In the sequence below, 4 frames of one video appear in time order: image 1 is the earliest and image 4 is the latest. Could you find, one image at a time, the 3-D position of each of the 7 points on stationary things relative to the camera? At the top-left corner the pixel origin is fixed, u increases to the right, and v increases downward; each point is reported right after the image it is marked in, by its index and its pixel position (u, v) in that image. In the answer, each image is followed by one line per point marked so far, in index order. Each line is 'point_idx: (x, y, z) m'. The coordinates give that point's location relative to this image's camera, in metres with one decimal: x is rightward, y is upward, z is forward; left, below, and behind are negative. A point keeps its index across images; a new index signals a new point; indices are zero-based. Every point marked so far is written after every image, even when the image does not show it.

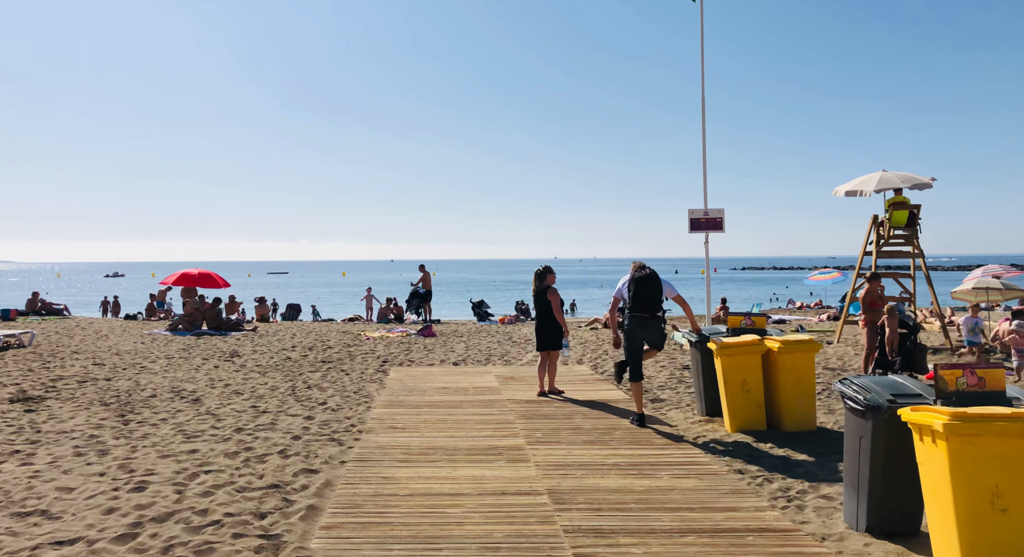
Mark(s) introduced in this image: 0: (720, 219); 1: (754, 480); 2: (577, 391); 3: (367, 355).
0: (+3.2, +0.9, +11.2) m
1: (+1.7, -1.4, +5.1) m
2: (+0.8, -1.4, +8.9) m
3: (-2.6, -1.4, +12.8) m
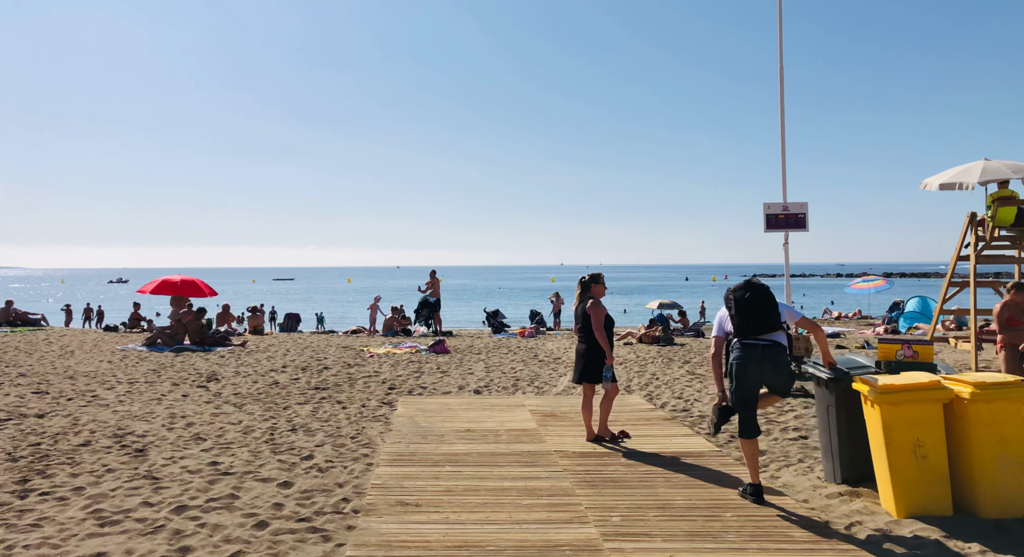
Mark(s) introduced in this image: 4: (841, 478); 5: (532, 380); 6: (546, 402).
0: (+3.7, +0.8, +9.2) m
1: (+2.1, -1.5, +3.0) m
2: (+1.2, -1.5, +6.8) m
3: (-2.1, -1.5, +10.7) m
4: (+2.3, -1.4, +5.1) m
5: (+0.3, -1.5, +10.5) m
6: (+0.4, -1.5, +8.7) m
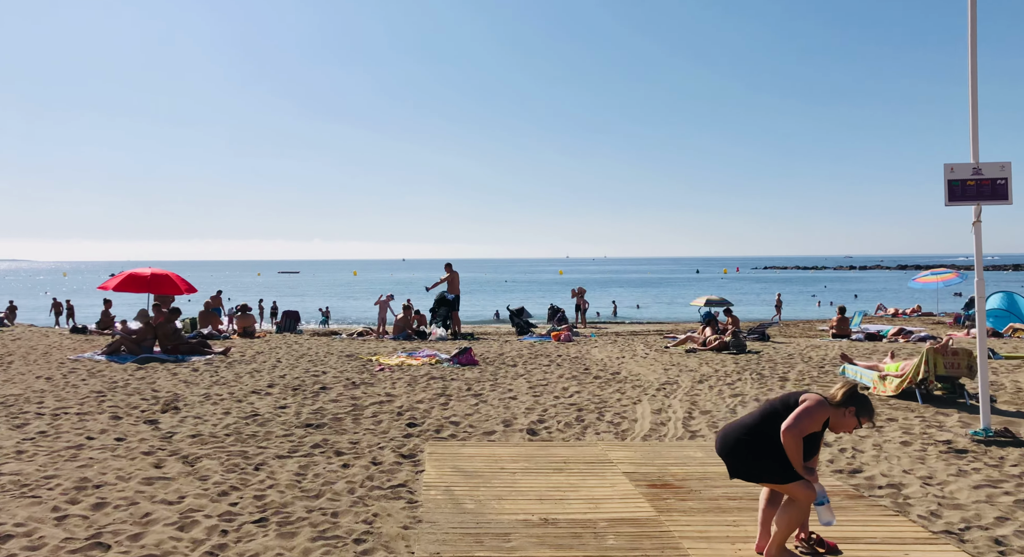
0: (+4.3, +0.8, +6.4) m
1: (+2.7, -1.5, +0.3) m
2: (+1.9, -1.5, +4.0) m
3: (-1.5, -1.4, +8.0) m
4: (+2.9, -1.4, +2.3) m
5: (+1.0, -1.4, +7.8) m
6: (+1.1, -1.5, +6.0) m
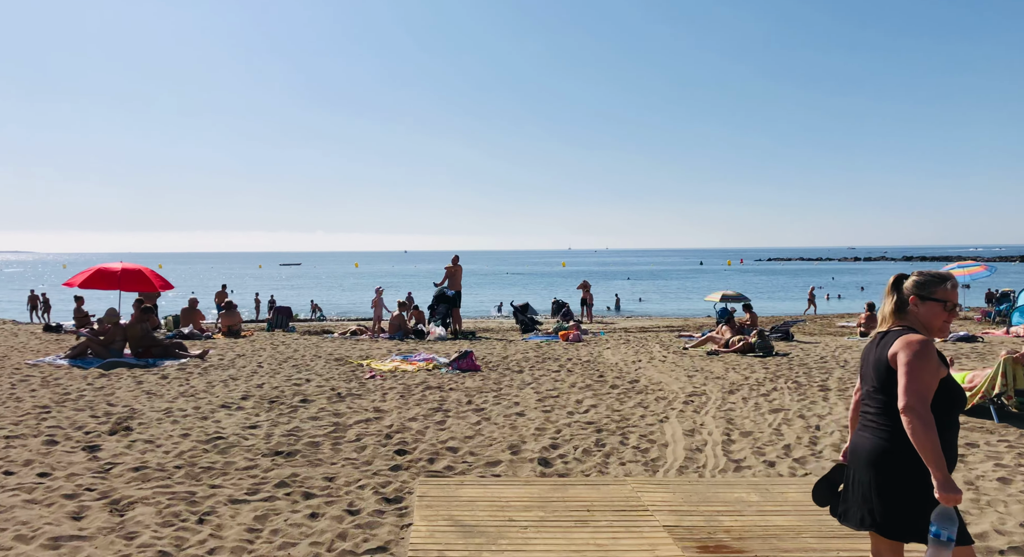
0: (+4.4, +0.8, +5.2) m
1: (+2.8, -1.6, -0.9) m
2: (+1.9, -1.5, +2.9) m
3: (-1.4, -1.4, +6.8) m
4: (+3.0, -1.4, +1.1) m
5: (+1.0, -1.4, +6.6) m
6: (+1.1, -1.5, +4.8) m
